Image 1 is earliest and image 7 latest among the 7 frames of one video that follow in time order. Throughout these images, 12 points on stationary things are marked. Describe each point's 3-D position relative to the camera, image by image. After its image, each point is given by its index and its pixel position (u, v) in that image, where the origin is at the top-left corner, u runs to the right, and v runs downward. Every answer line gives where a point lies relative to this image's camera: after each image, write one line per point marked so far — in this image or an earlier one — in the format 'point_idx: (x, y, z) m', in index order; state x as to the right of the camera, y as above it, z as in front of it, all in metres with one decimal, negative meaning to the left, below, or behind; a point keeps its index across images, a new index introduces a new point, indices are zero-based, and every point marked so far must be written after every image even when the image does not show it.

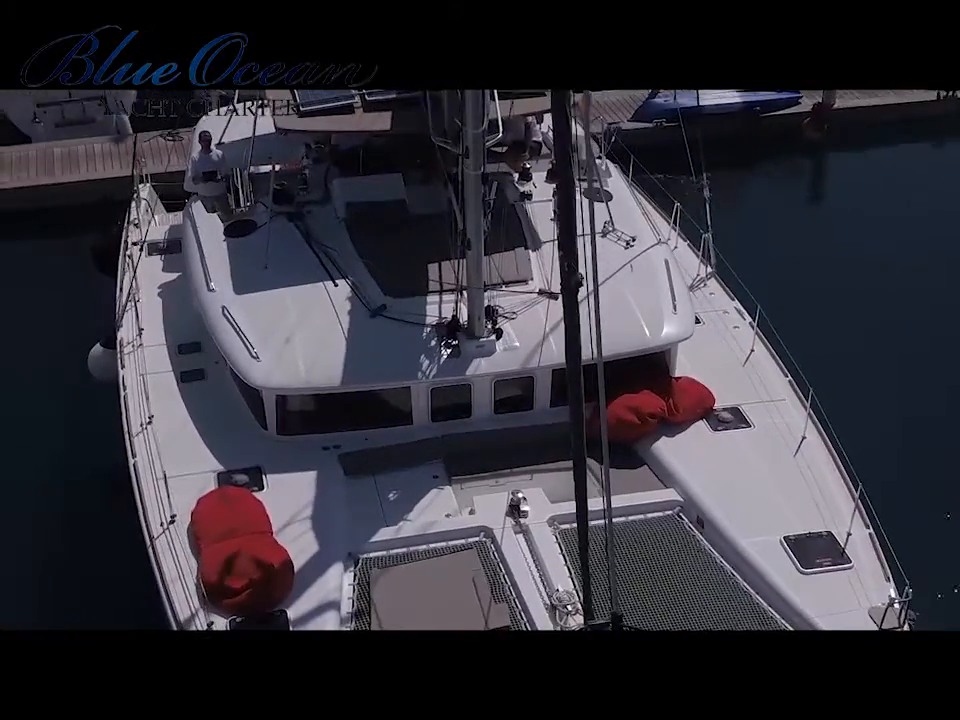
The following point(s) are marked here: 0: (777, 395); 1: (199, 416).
0: (+1.7, -0.2, +5.8) m
1: (-1.6, -0.3, +5.7) m
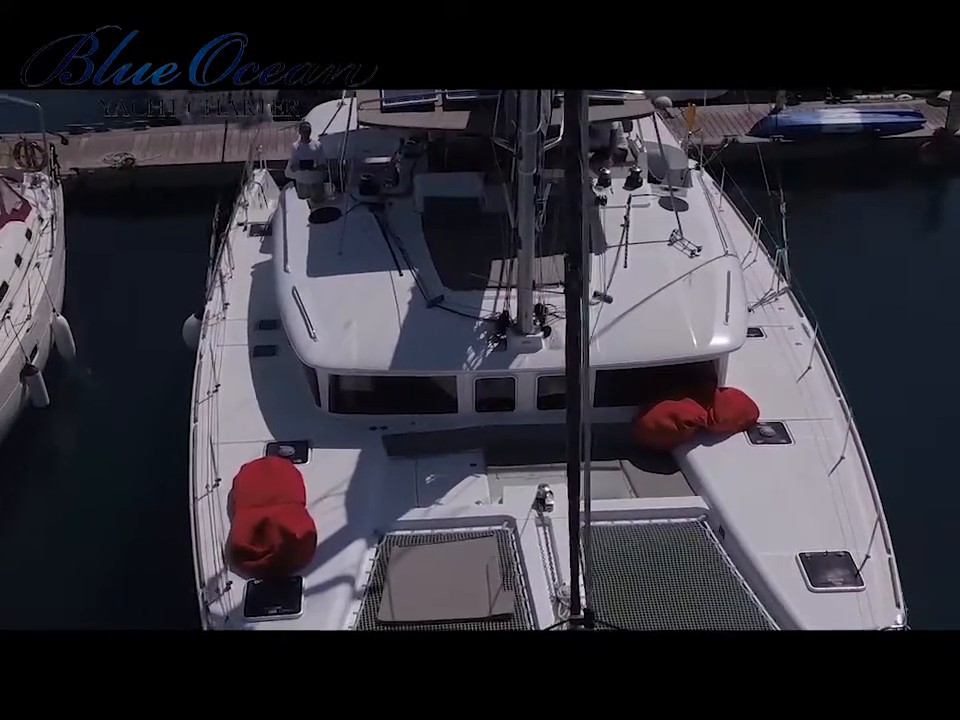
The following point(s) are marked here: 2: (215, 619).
0: (+2.0, -0.3, +5.7) m
1: (-1.3, -0.2, +6.1) m
2: (-1.2, -1.2, +4.5) m
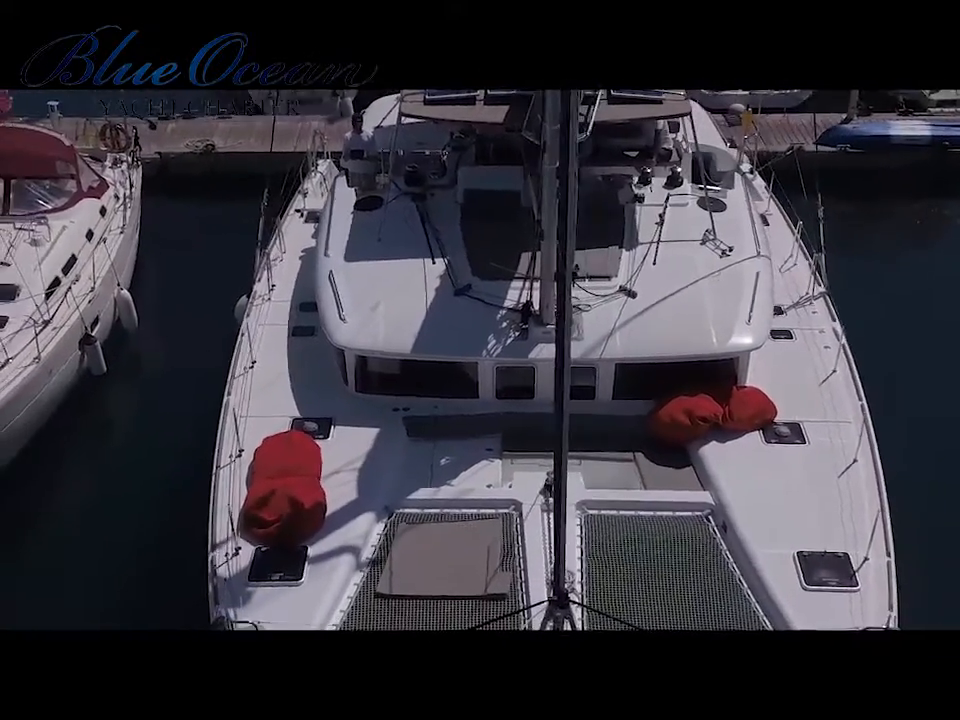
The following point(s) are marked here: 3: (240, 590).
0: (+2.1, -0.3, +5.7) m
1: (-1.2, 0.0, +6.3) m
2: (-1.3, -1.1, +4.7) m
3: (-1.2, -1.1, +4.6) m
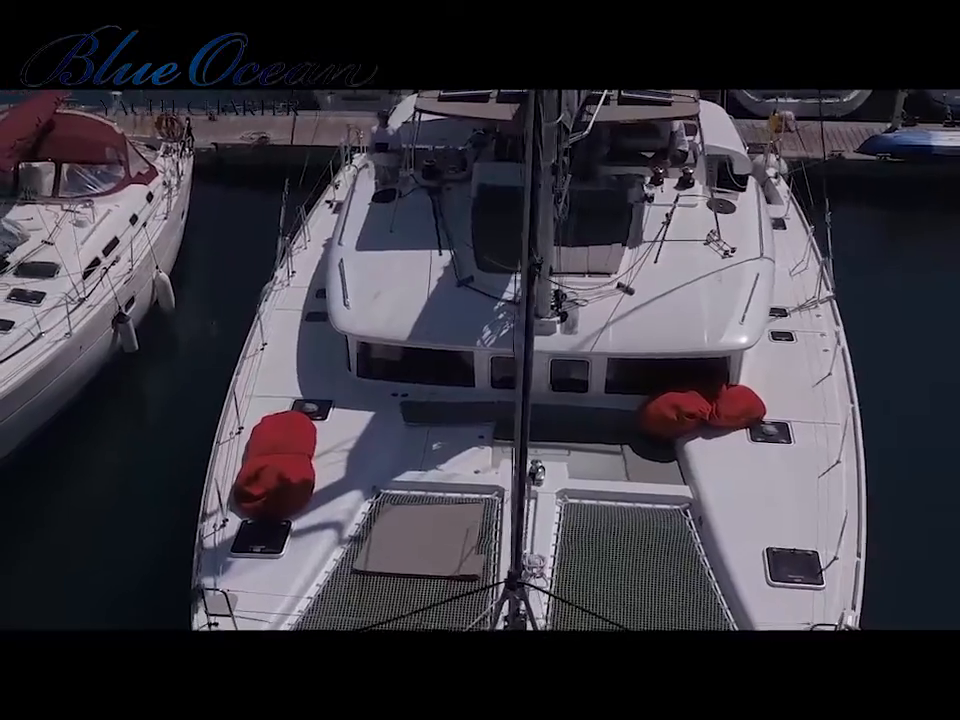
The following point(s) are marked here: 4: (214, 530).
0: (+2.0, -0.3, +5.7) m
1: (-1.2, +0.1, +6.5) m
2: (-1.4, -0.9, +4.9) m
3: (-1.3, -1.0, +4.9) m
4: (-1.4, -0.9, +5.0) m
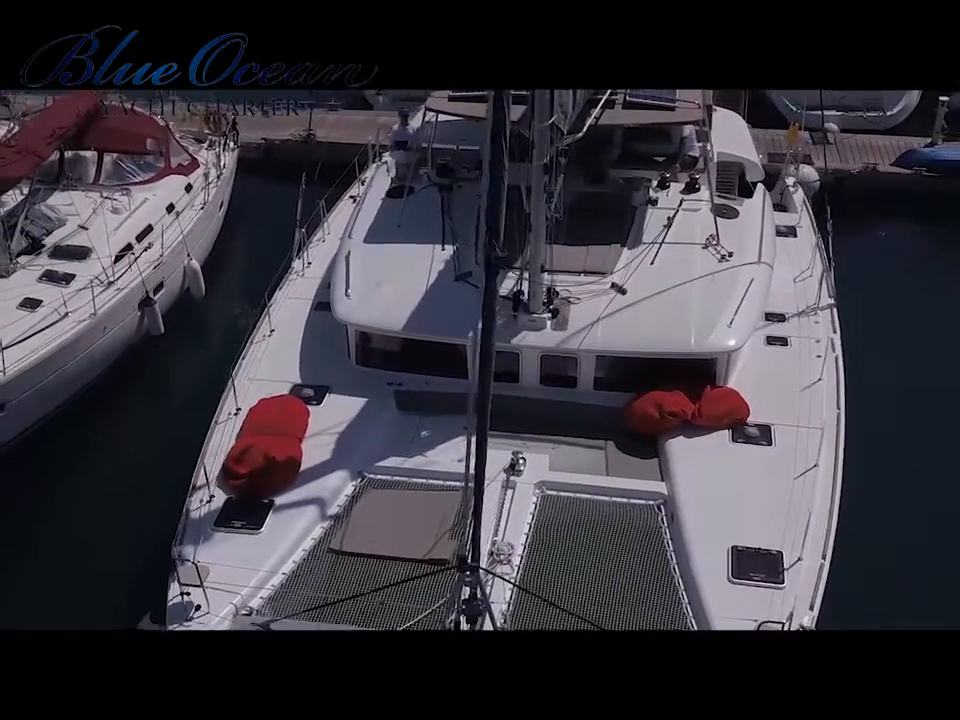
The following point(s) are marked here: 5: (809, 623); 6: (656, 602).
0: (+2.0, -0.4, +5.8) m
1: (-1.2, +0.1, +6.8) m
2: (-1.5, -0.8, +5.2) m
3: (-1.4, -0.9, +5.1) m
4: (-1.5, -0.8, +5.3) m
5: (+1.5, -1.2, +4.6) m
6: (+0.9, -1.2, +4.8) m
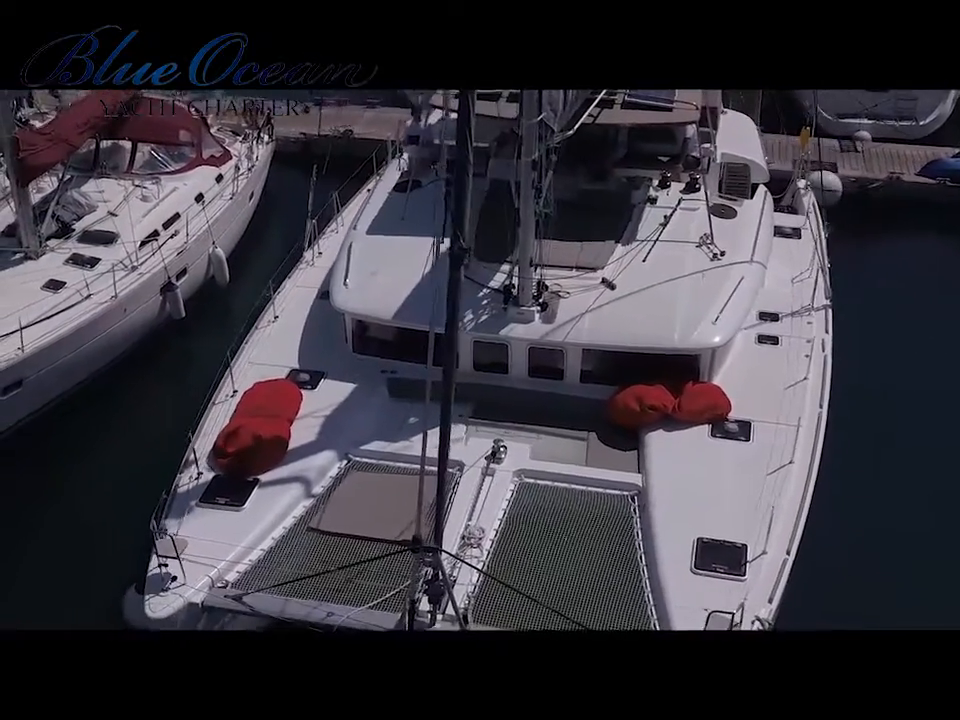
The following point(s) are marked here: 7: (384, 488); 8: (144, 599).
0: (+1.9, -0.4, +5.9) m
1: (-1.2, +0.2, +7.0) m
2: (-1.6, -0.7, +5.4) m
3: (-1.6, -0.8, +5.3) m
4: (-1.6, -0.7, +5.5) m
5: (+1.4, -1.2, +4.7) m
6: (+0.7, -1.1, +4.9) m
7: (-0.5, -0.7, +5.4) m
8: (-1.6, -1.2, +4.8) m
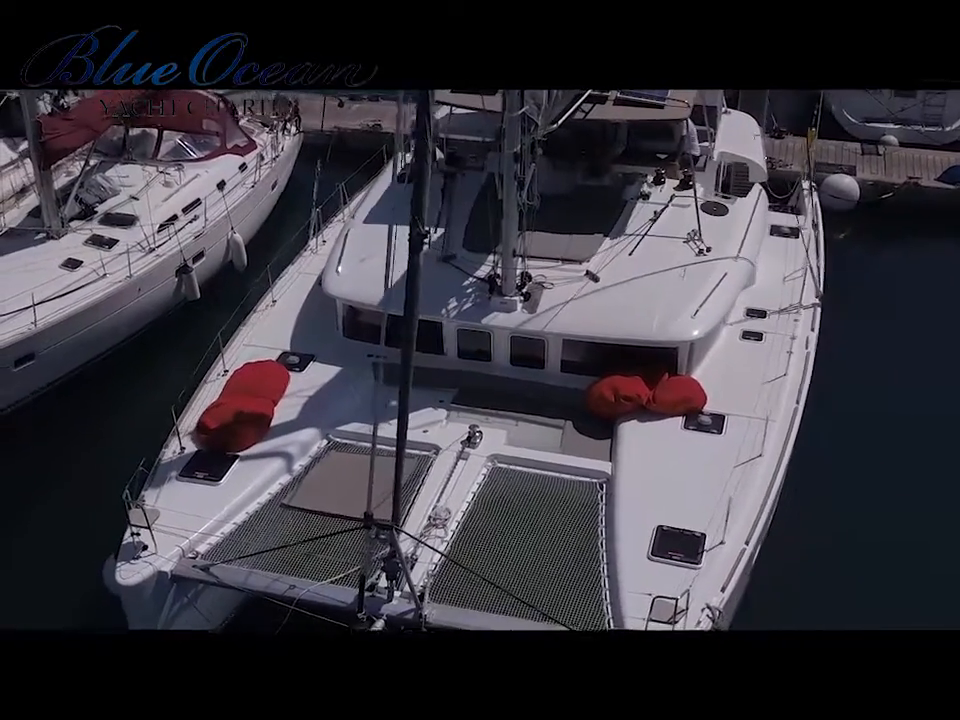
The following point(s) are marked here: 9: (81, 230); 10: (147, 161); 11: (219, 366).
0: (+1.7, -0.3, +5.9) m
1: (-1.3, +0.4, +7.2) m
2: (-1.8, -0.6, +5.6) m
3: (-1.7, -0.7, +5.5) m
4: (-1.8, -0.5, +5.7) m
5: (+1.2, -1.2, +4.8) m
6: (+0.5, -1.1, +5.0) m
7: (-0.7, -0.6, +5.5) m
8: (-1.8, -1.0, +5.0) m
9: (-4.0, +1.2, +9.8) m
10: (-3.7, +2.2, +10.8) m
11: (-1.7, 0.0, +6.5) m
